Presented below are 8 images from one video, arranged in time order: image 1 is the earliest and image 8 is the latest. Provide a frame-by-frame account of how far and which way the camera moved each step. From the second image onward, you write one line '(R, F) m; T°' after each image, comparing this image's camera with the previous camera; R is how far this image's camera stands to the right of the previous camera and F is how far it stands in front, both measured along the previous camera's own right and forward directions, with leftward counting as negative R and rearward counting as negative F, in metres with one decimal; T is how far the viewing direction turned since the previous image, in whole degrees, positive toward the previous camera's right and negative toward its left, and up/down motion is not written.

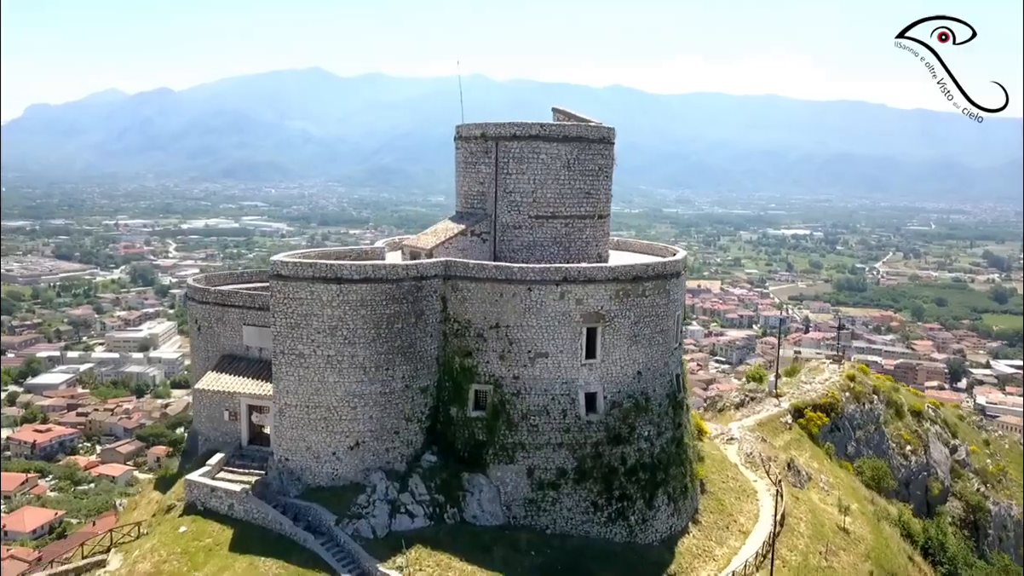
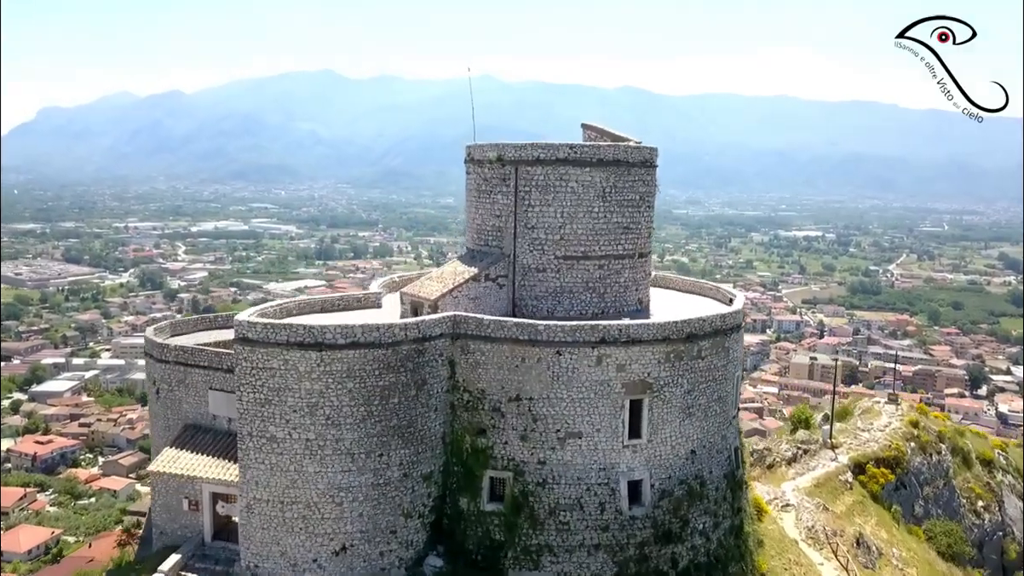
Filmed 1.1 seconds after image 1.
(0.0, +0.4) m; -1°
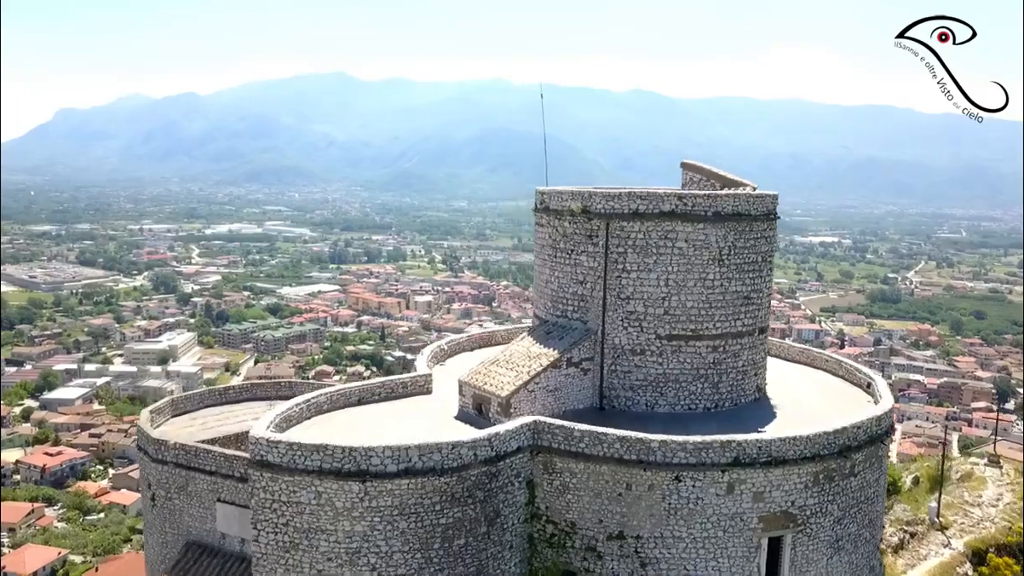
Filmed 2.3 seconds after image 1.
(-0.1, +0.4) m; -1°
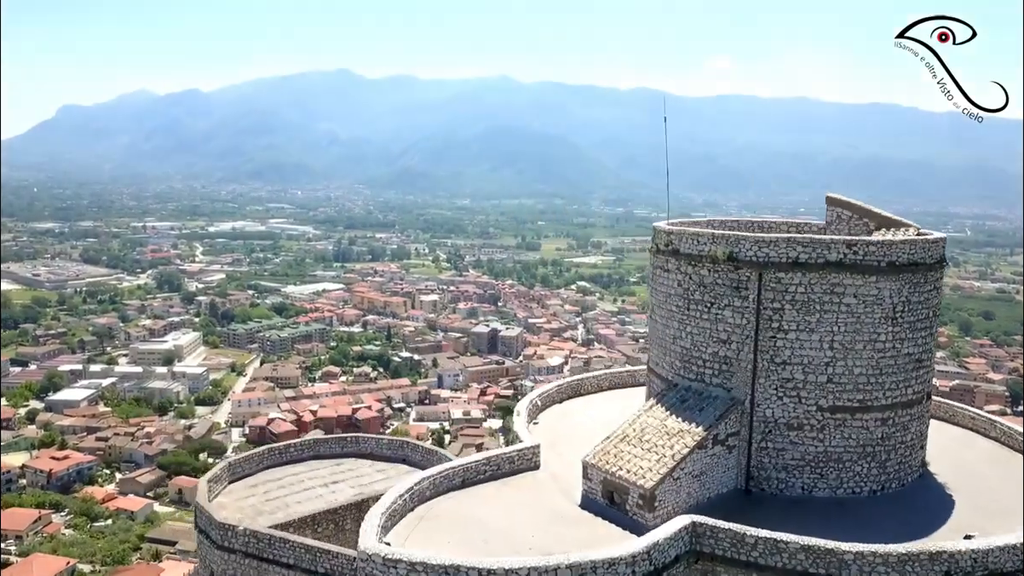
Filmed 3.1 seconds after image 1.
(-0.2, +0.2) m; 0°
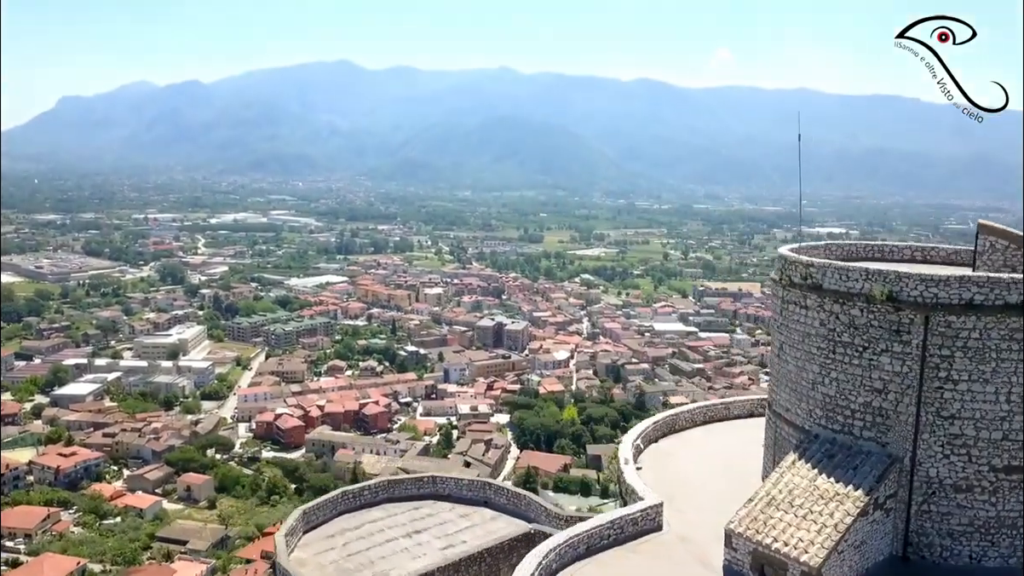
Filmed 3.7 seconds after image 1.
(-0.2, +0.2) m; 0°
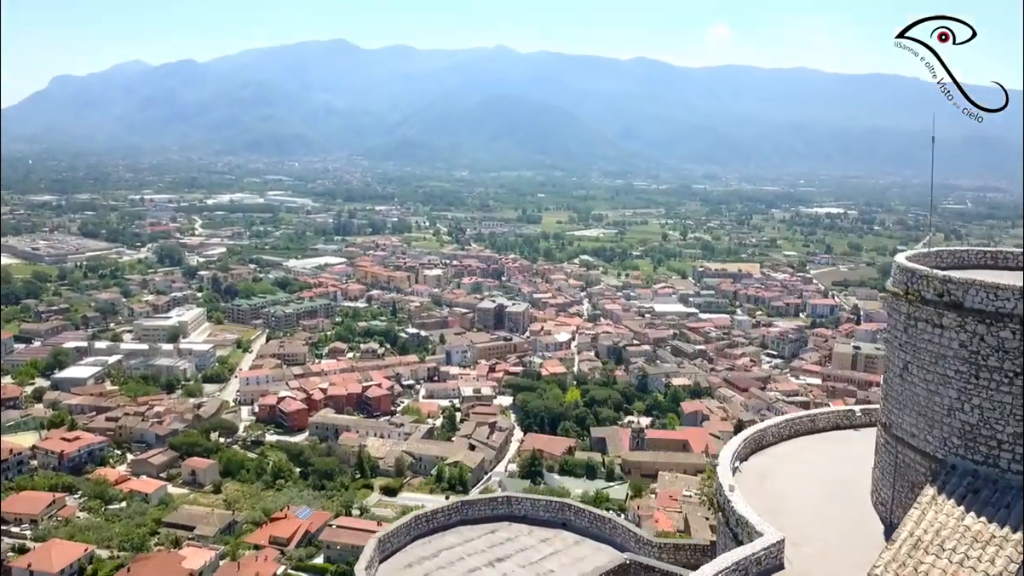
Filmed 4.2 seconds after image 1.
(-0.2, +0.1) m; 0°
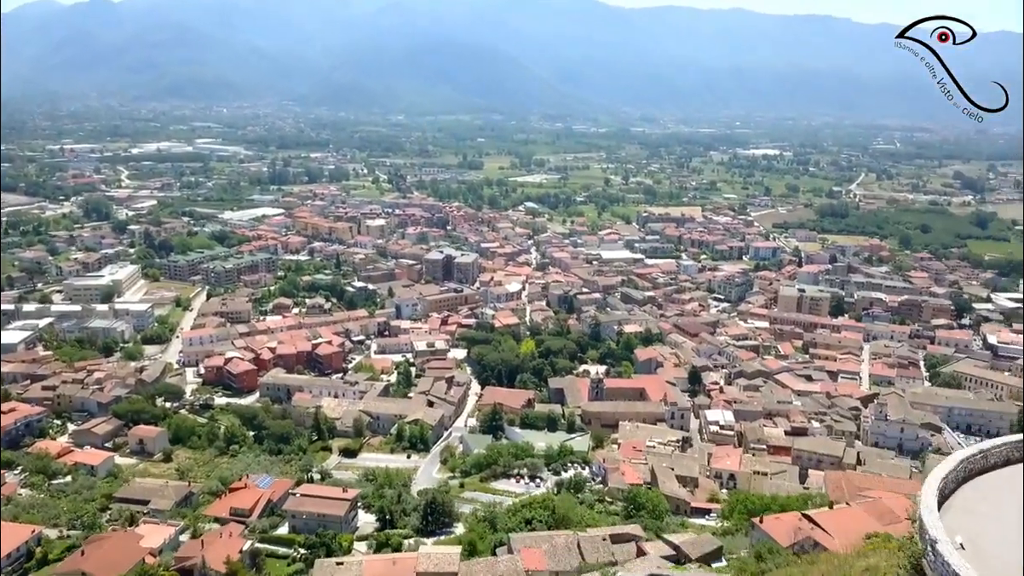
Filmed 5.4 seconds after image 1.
(-0.3, +0.4) m; +4°
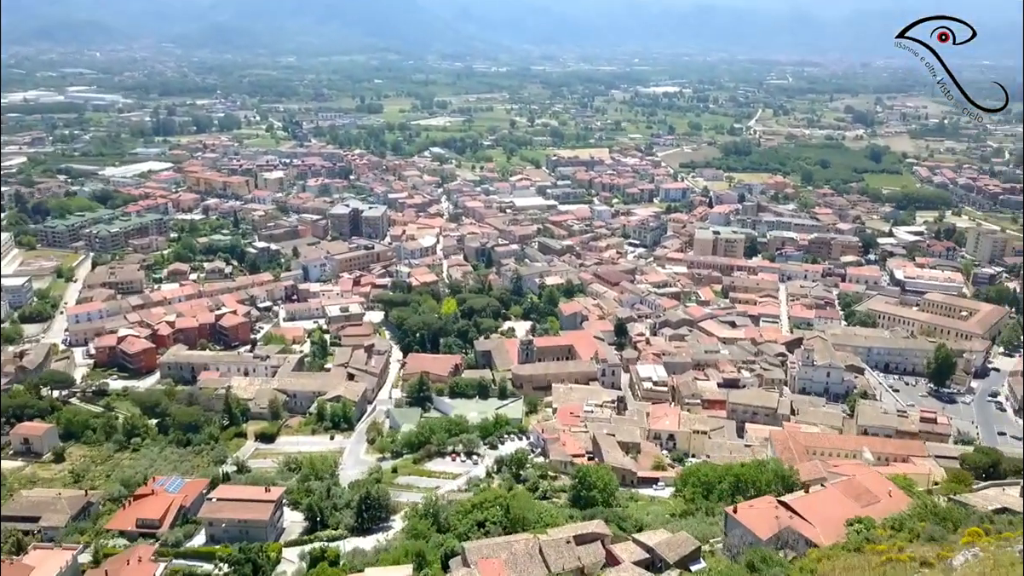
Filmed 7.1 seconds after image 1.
(-0.3, +0.9) m; +7°
